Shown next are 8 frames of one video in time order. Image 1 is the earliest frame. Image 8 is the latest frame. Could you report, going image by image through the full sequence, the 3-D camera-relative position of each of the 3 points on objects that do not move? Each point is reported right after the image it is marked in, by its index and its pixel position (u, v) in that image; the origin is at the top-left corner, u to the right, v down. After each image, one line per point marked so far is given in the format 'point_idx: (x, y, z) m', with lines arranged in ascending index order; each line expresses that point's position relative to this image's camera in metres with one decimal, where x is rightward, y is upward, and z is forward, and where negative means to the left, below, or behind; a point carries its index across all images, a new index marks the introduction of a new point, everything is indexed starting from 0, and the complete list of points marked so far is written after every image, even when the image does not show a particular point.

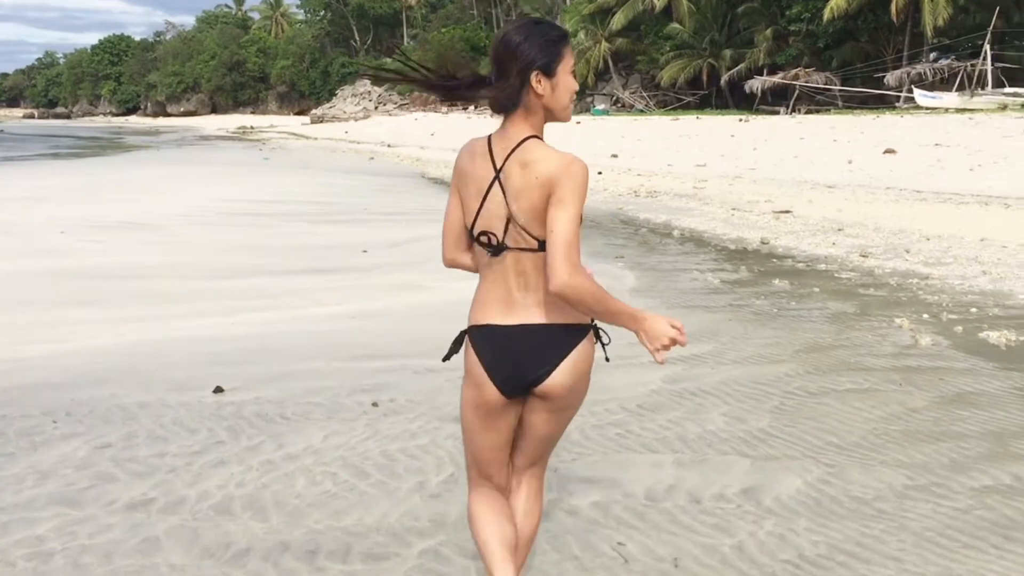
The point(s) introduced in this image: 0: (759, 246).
0: (+2.1, +0.4, +8.1) m
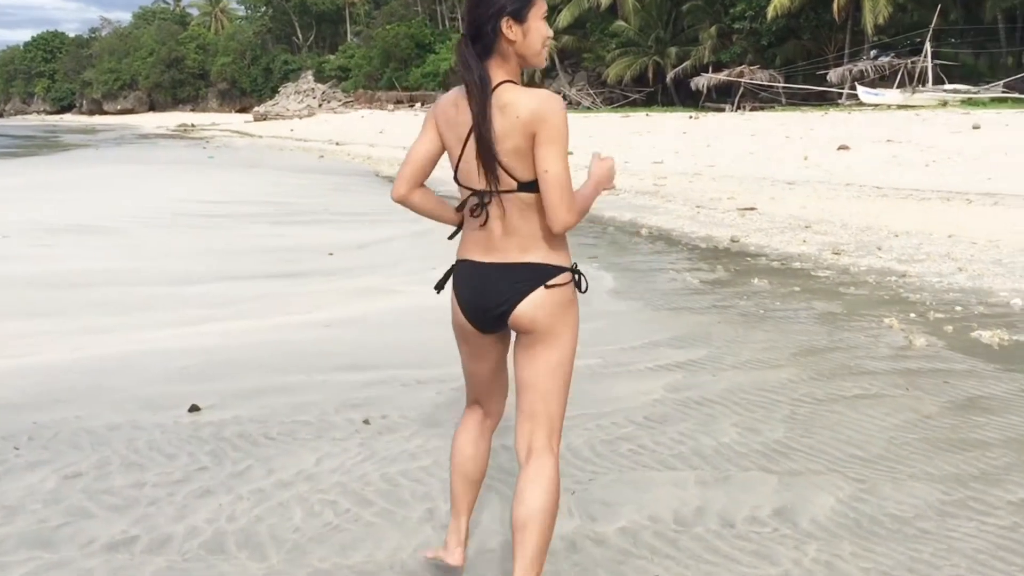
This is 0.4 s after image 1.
0: (+1.8, +0.4, +8.0) m
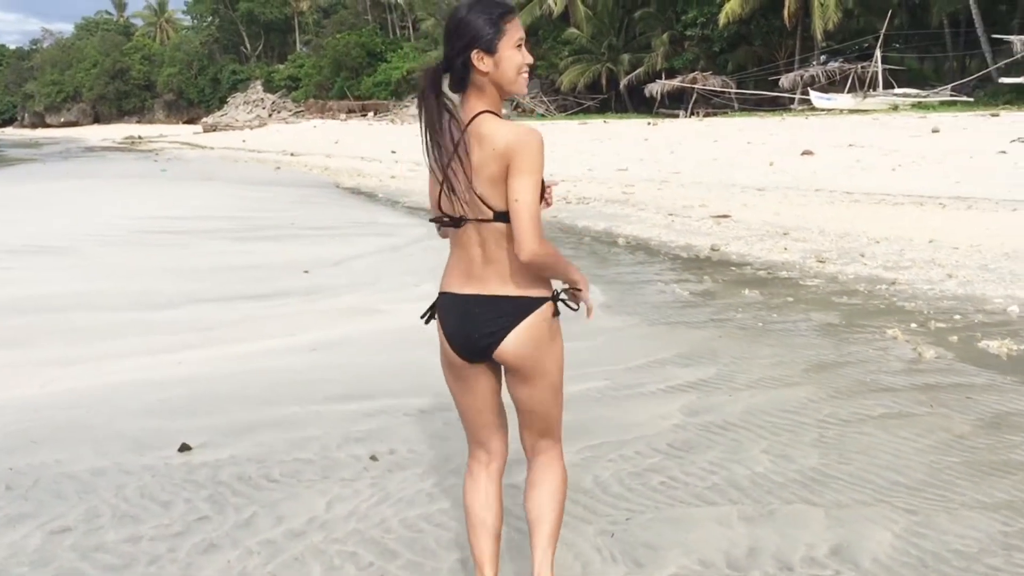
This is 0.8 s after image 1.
0: (+1.6, +0.3, +7.9) m
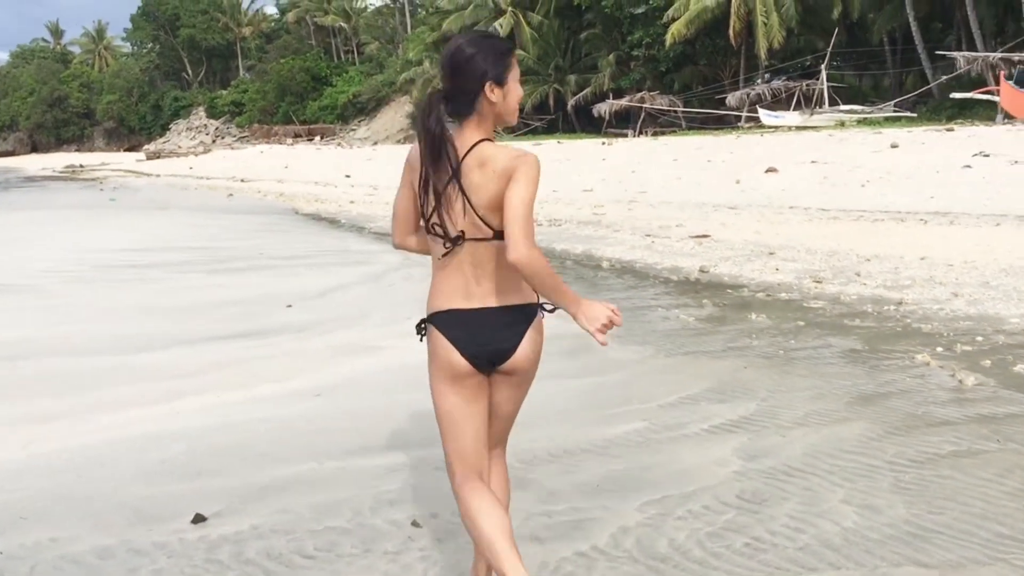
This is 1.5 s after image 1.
0: (+1.5, +0.1, +7.7) m
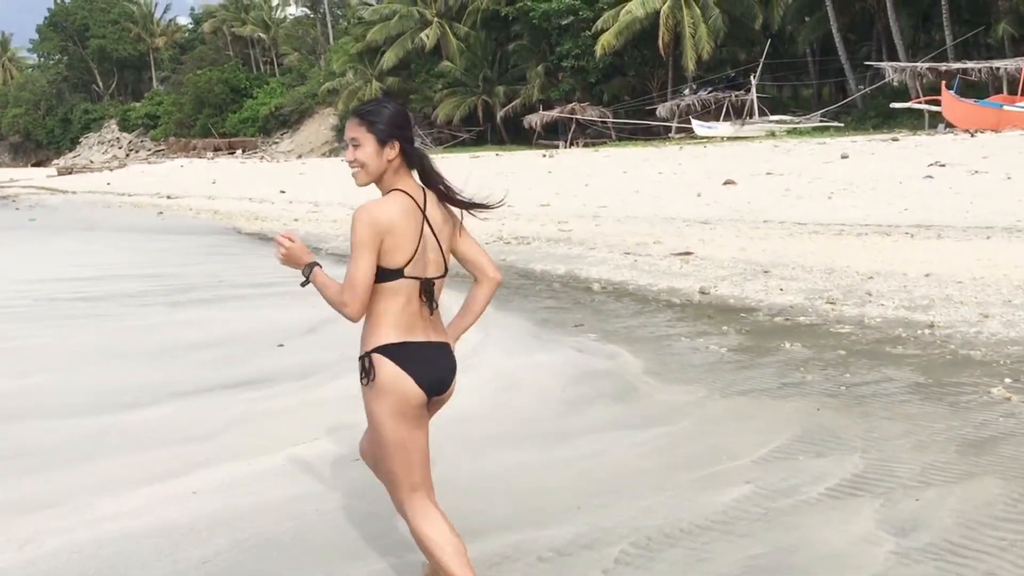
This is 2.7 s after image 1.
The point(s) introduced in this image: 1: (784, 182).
0: (+1.4, -0.1, +7.3) m
1: (+4.1, +1.6, +14.5) m
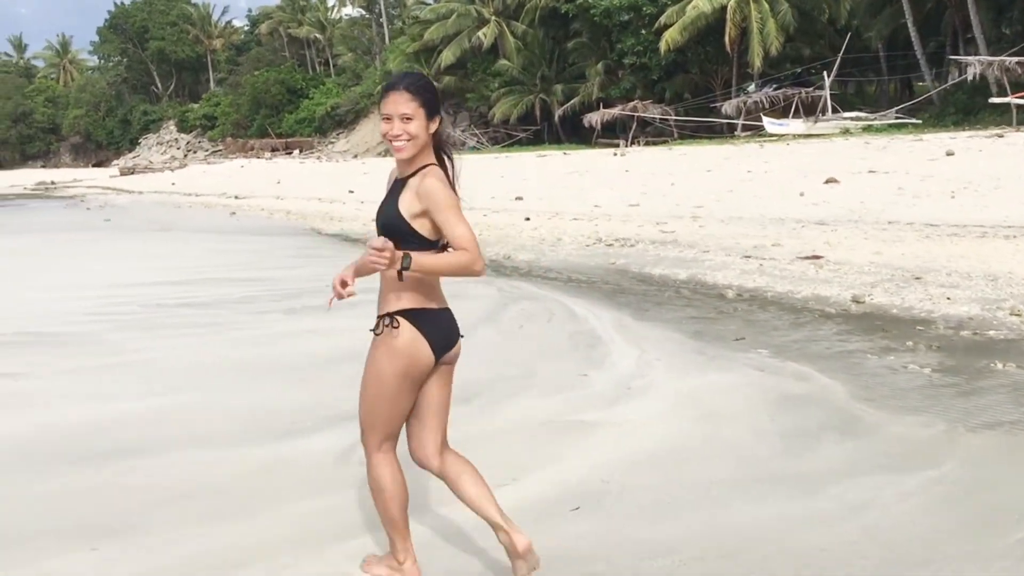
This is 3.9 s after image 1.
0: (+2.4, -0.1, +6.6) m
1: (+5.4, +1.5, +13.7) m
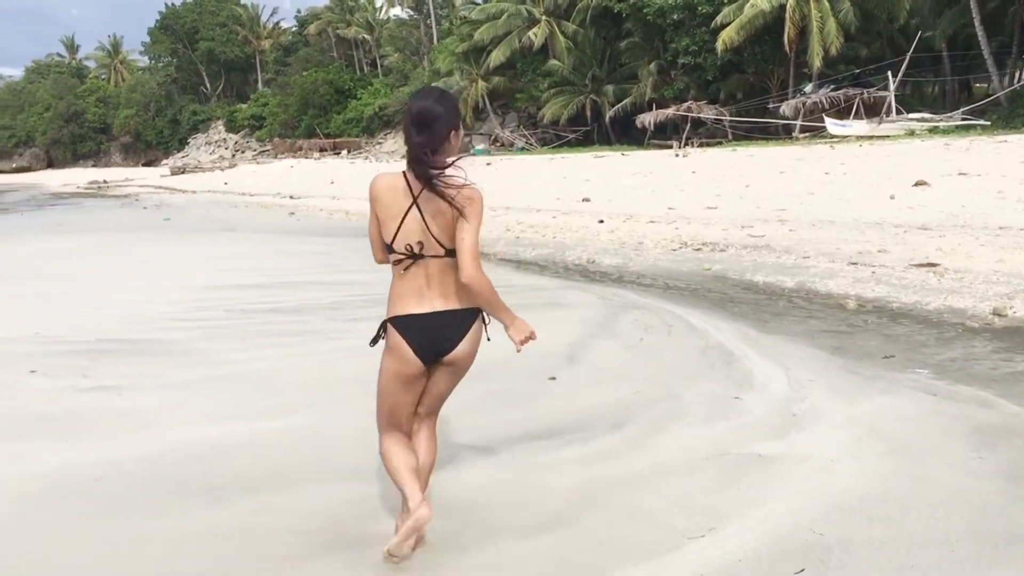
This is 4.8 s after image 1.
0: (+3.1, -0.2, +6.1) m
1: (+6.5, +1.4, +13.0) m
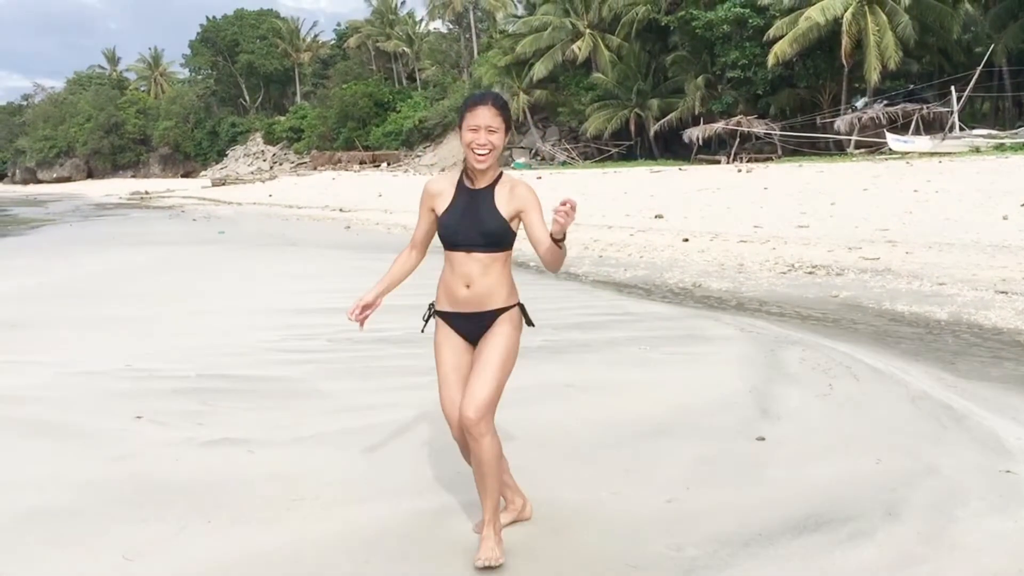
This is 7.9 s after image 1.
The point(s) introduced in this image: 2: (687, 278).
0: (+3.9, -0.4, +5.2) m
1: (+7.5, +1.0, +12.0) m
2: (+1.8, +0.1, +9.7) m
